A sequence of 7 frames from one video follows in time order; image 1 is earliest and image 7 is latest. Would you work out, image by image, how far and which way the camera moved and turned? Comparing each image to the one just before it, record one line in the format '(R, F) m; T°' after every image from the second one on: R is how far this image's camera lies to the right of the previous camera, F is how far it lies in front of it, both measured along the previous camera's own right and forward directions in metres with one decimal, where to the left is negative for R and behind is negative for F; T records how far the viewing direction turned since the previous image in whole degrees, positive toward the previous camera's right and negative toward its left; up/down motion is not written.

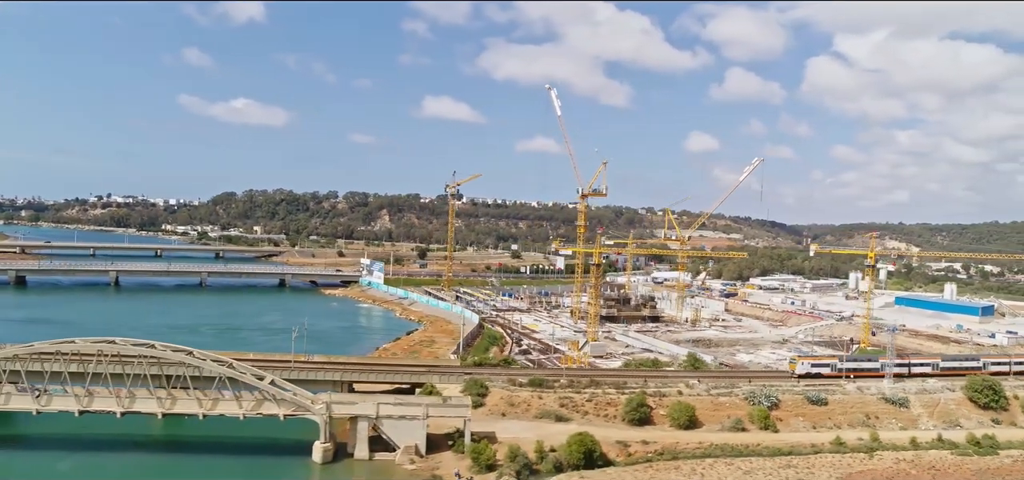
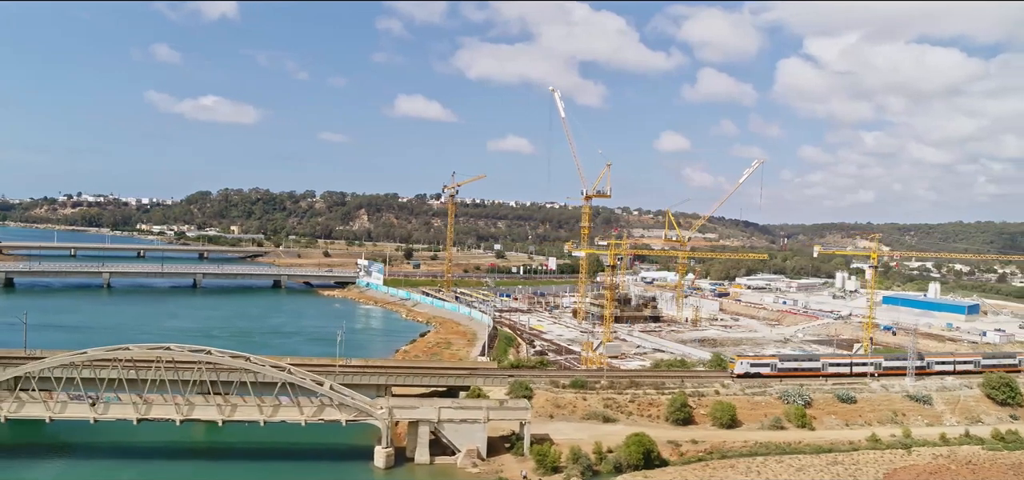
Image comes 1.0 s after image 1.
(-2.7, -0.2) m; +2°
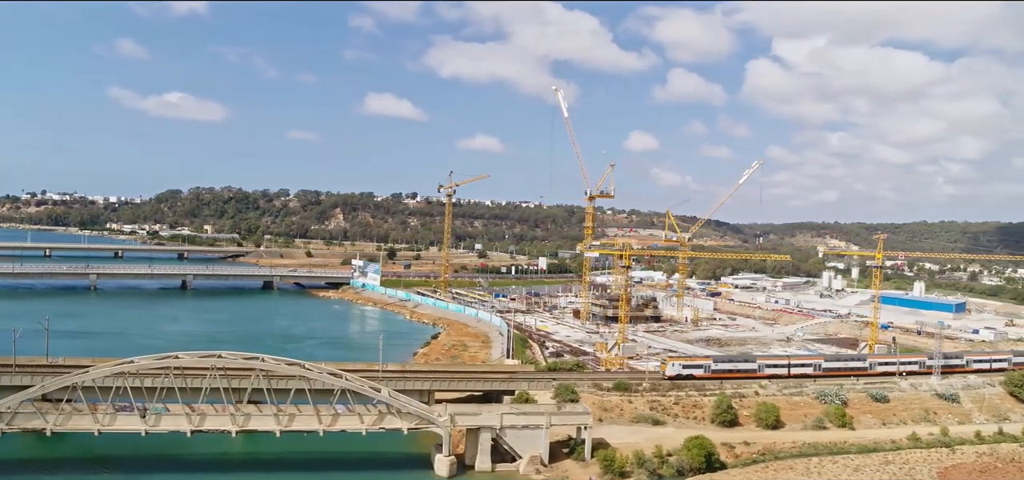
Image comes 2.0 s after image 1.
(-2.8, +0.4) m; +3°
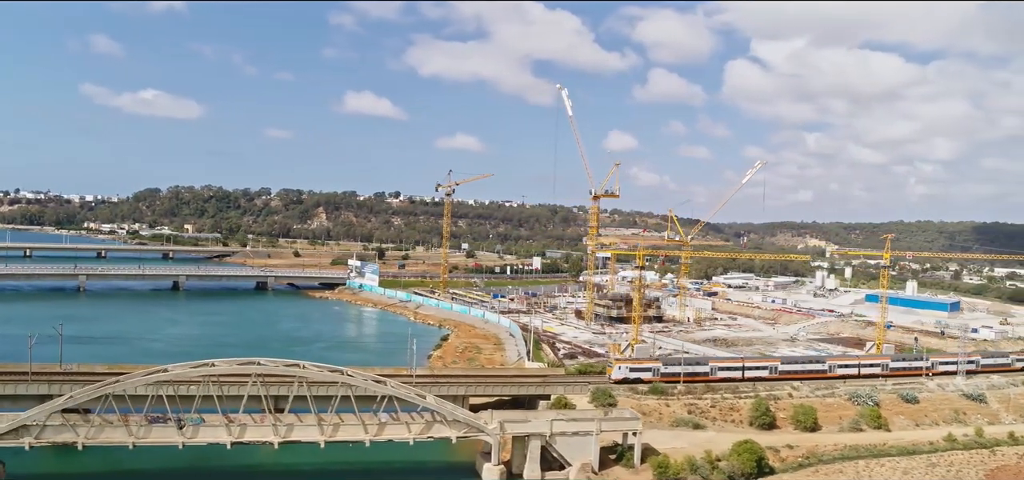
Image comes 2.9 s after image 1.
(-2.1, +0.7) m; +2°
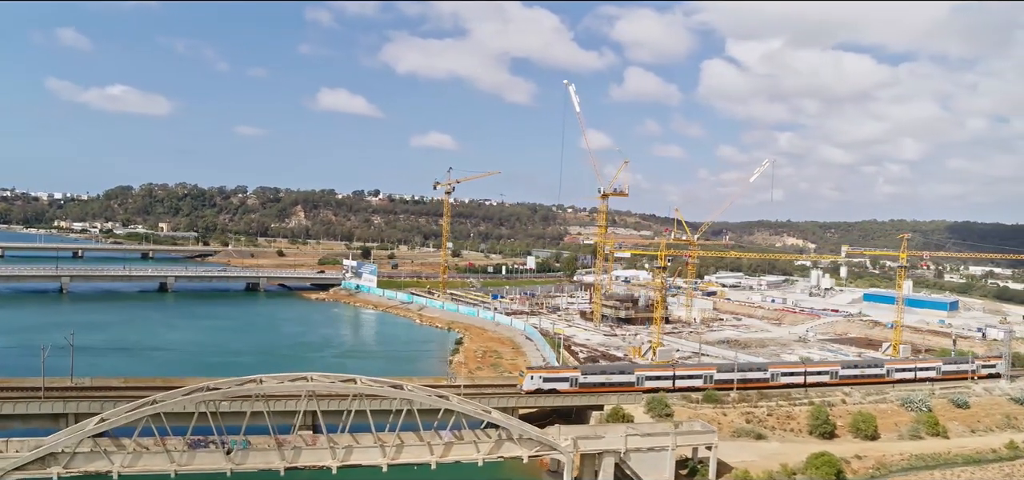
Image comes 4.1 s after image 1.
(-2.6, +1.5) m; +2°
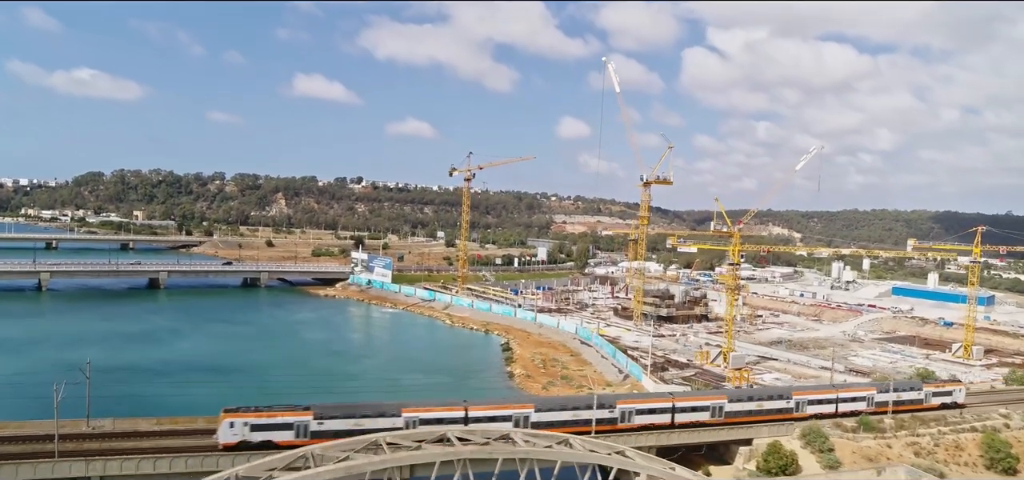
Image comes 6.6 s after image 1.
(-4.3, +4.4) m; +2°
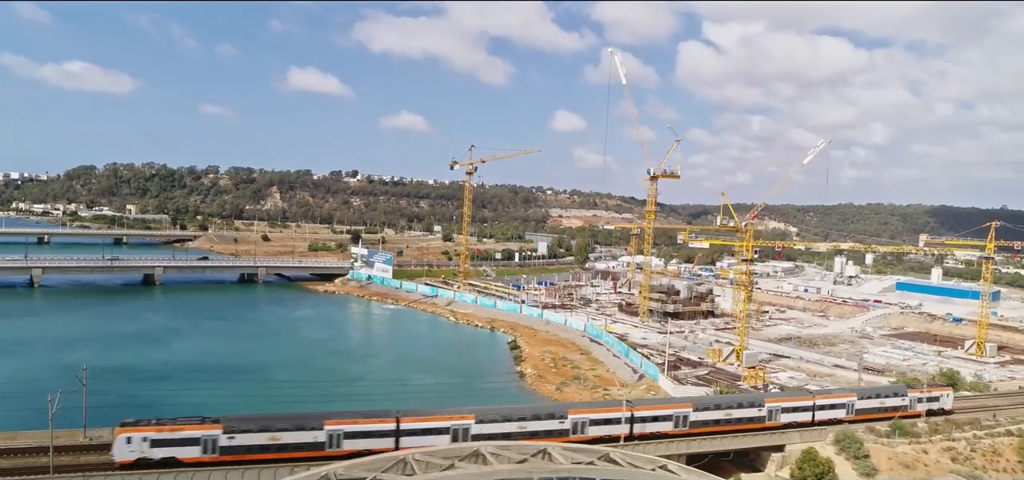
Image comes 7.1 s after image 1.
(-0.7, +1.0) m; 0°
